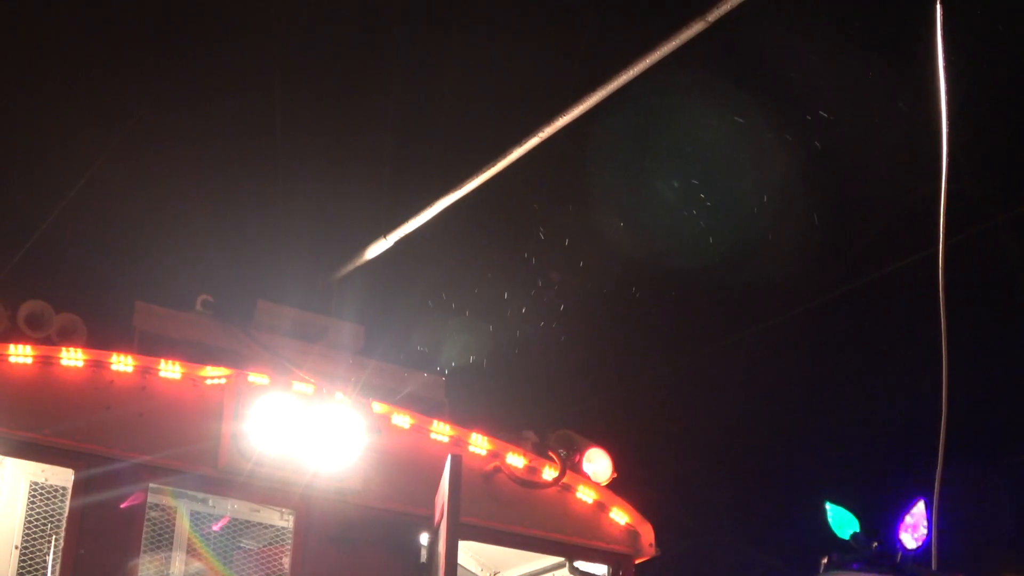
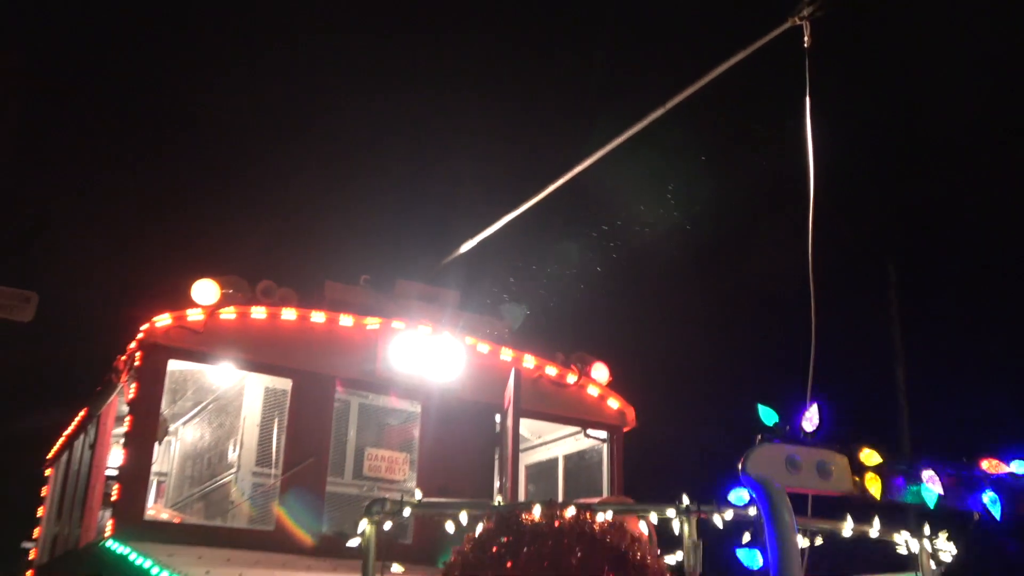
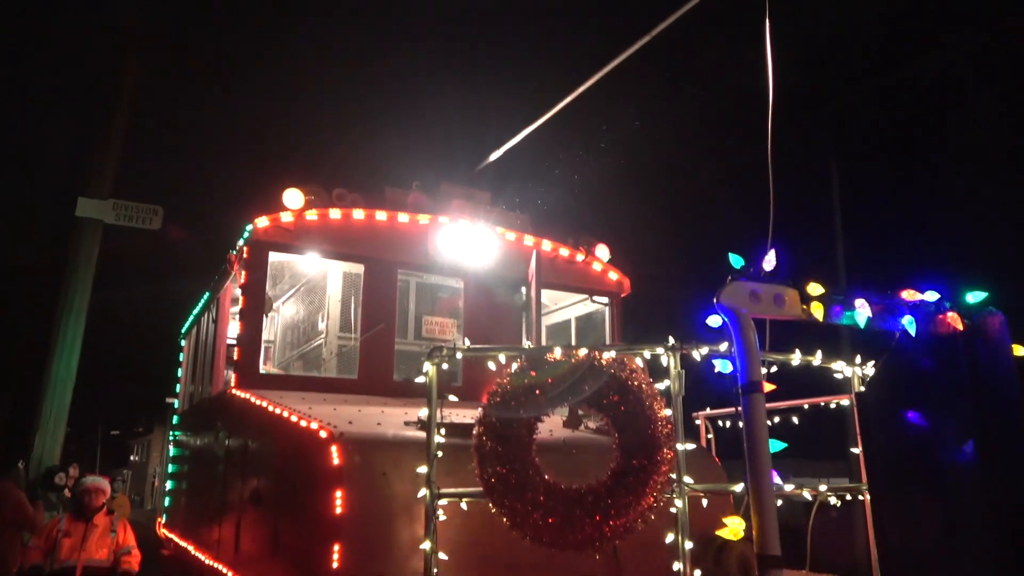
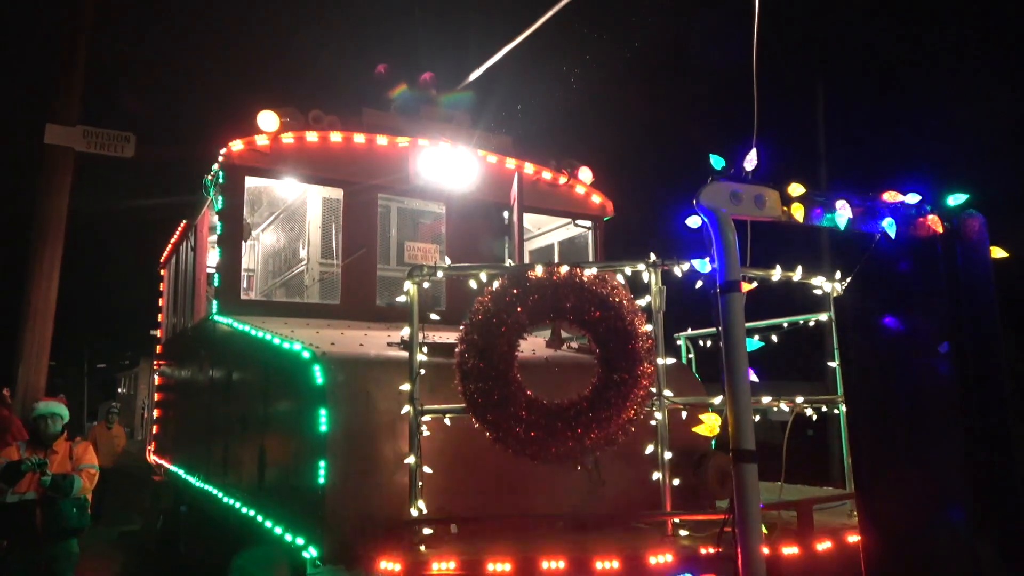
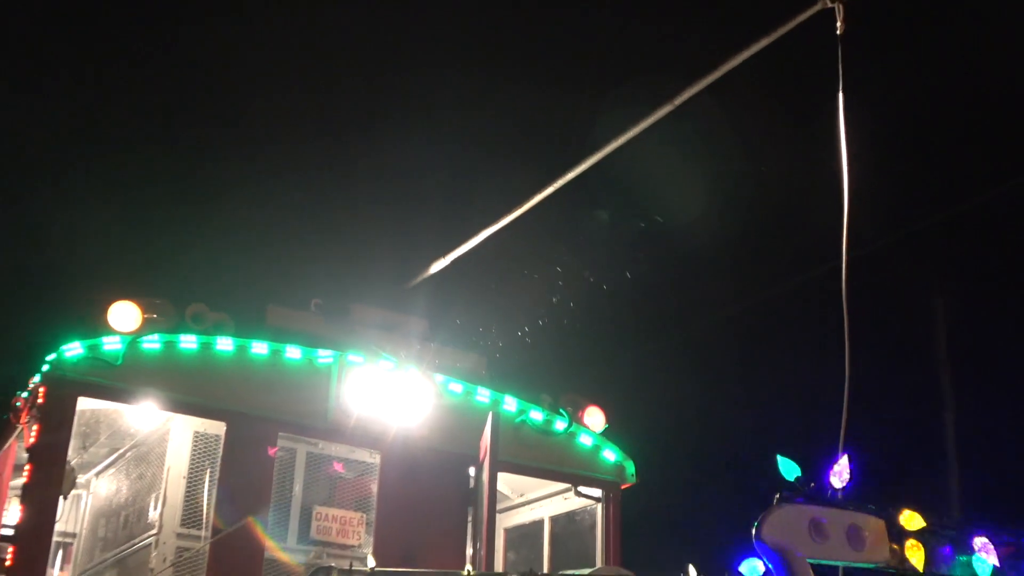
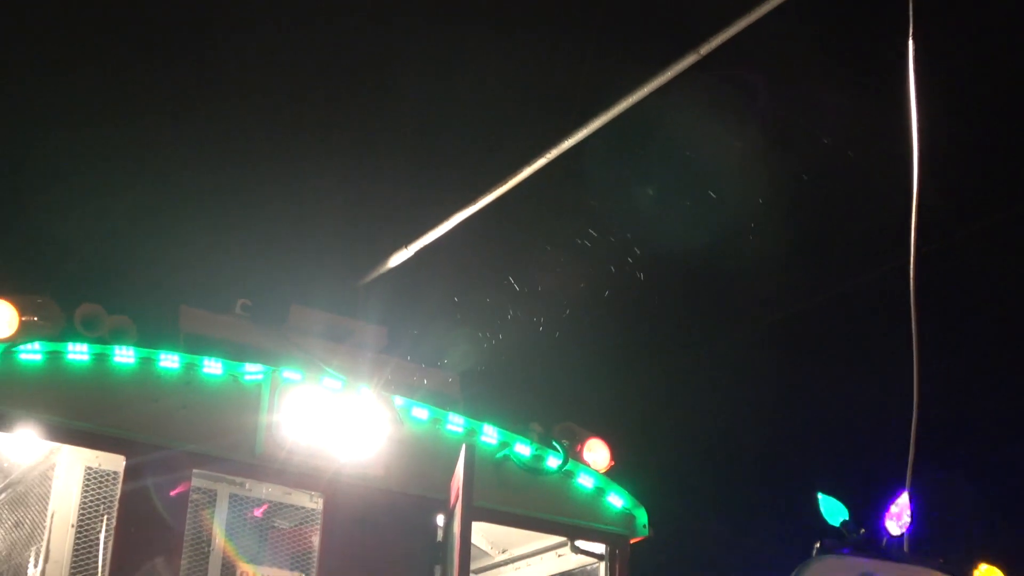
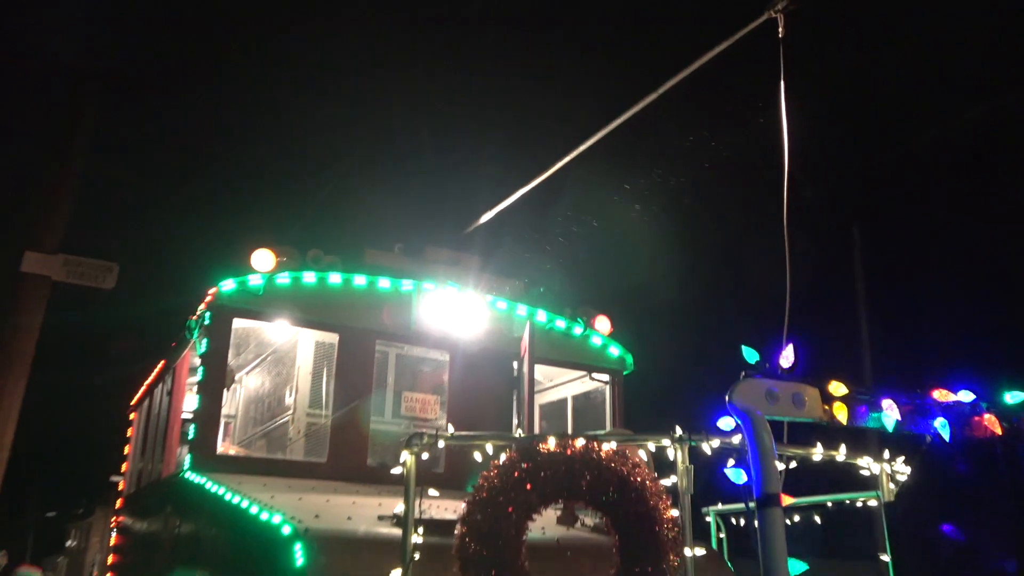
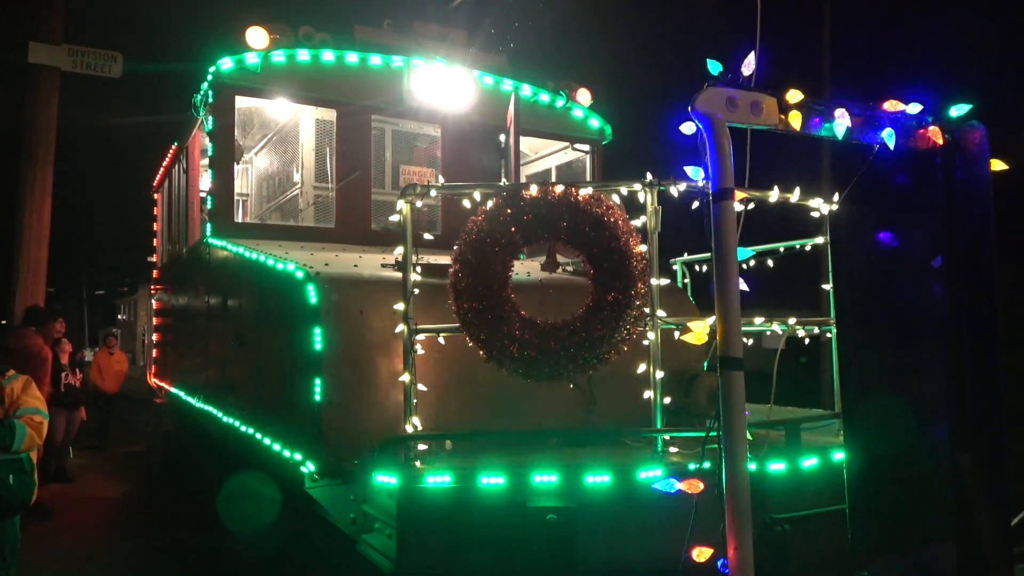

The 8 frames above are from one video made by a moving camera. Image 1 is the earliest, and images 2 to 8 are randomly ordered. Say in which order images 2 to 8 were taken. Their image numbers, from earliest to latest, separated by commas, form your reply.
6, 5, 2, 7, 3, 4, 8
